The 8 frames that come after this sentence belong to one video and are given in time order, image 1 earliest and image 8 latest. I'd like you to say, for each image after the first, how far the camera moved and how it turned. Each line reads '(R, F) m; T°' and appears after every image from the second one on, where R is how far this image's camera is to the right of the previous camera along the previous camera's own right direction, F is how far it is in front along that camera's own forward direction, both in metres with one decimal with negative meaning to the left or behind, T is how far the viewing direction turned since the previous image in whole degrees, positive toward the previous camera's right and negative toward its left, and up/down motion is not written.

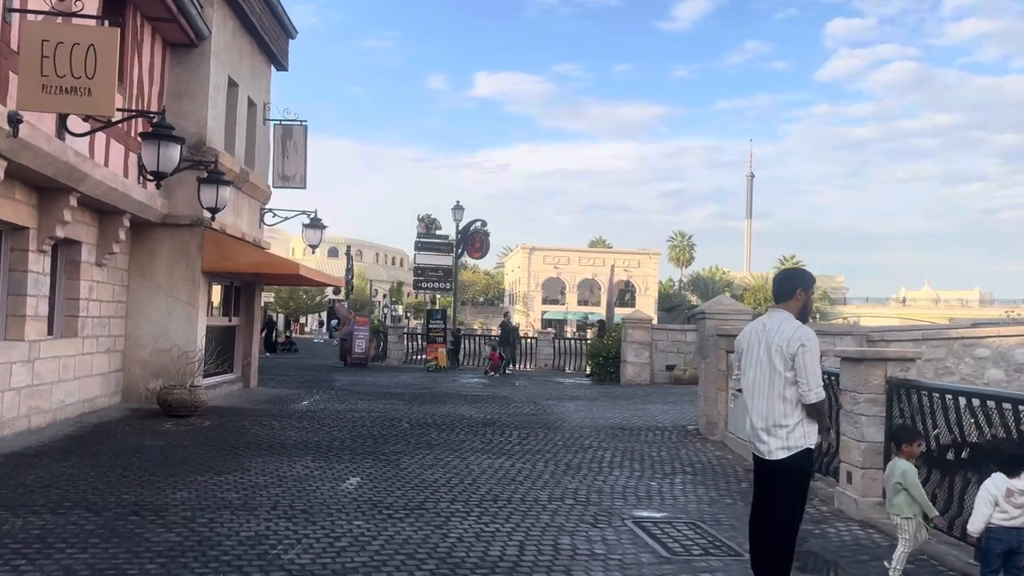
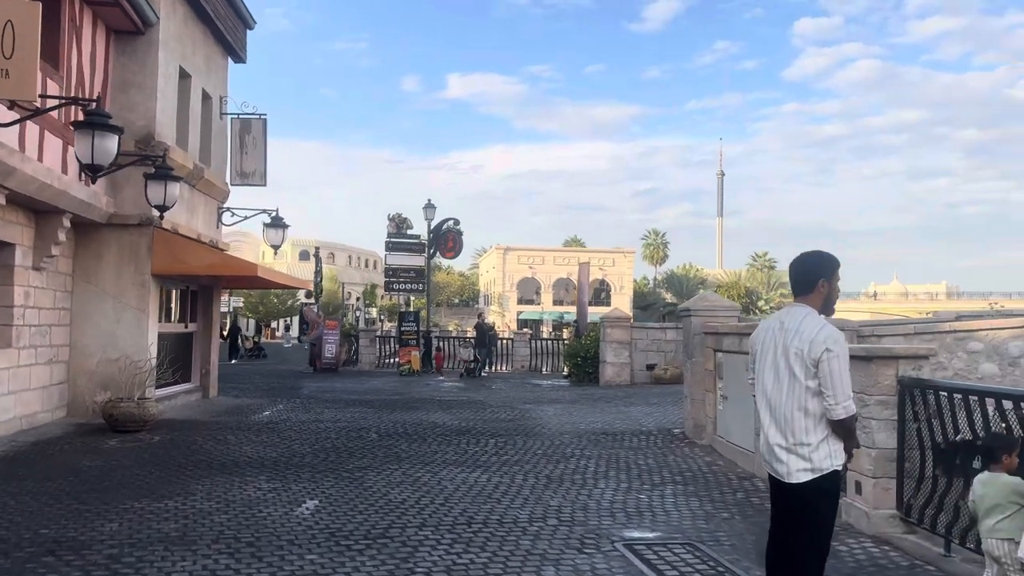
(0.0, +0.7) m; +2°
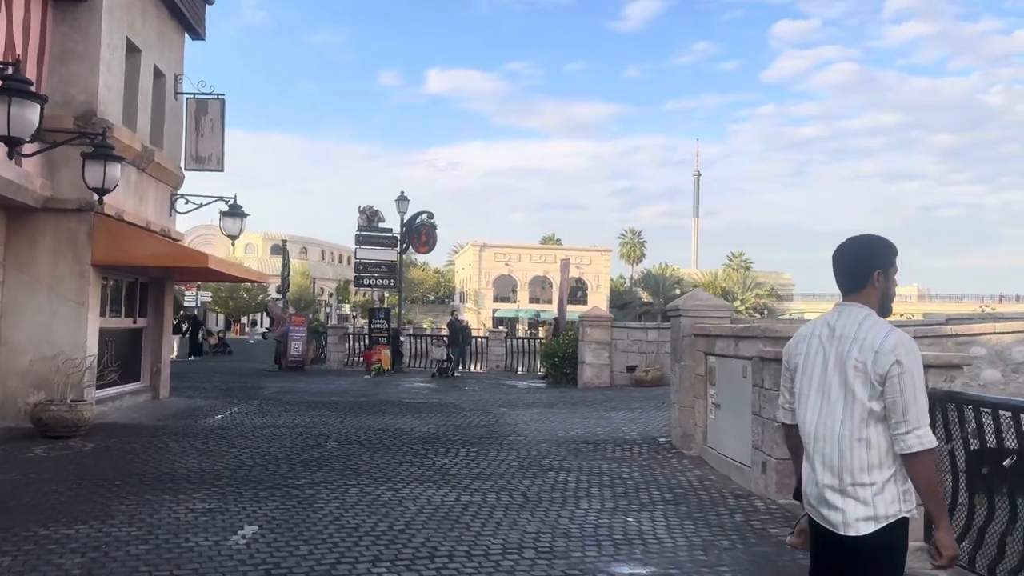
(0.0, +0.9) m; +2°
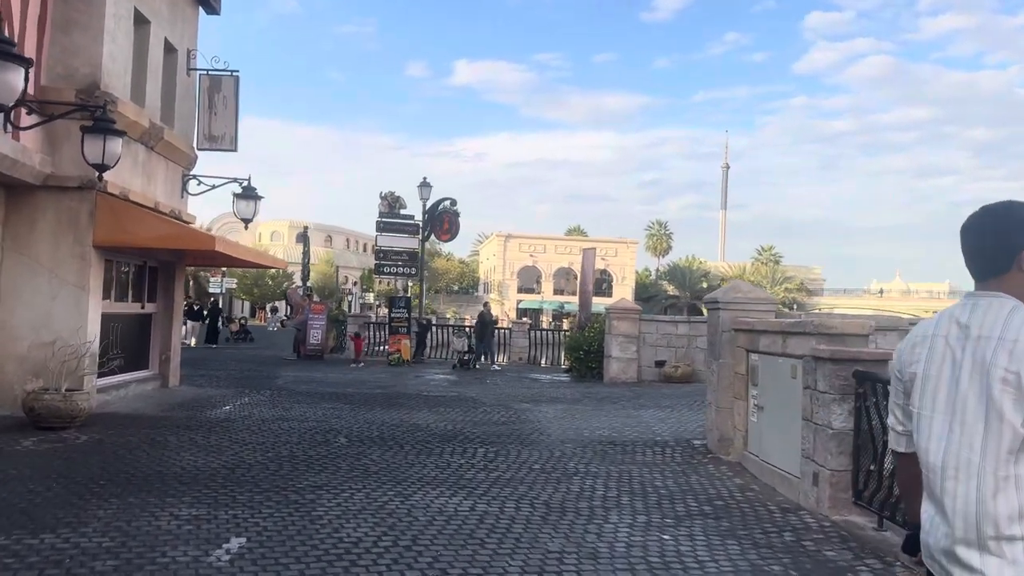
(0.0, +0.7) m; -2°
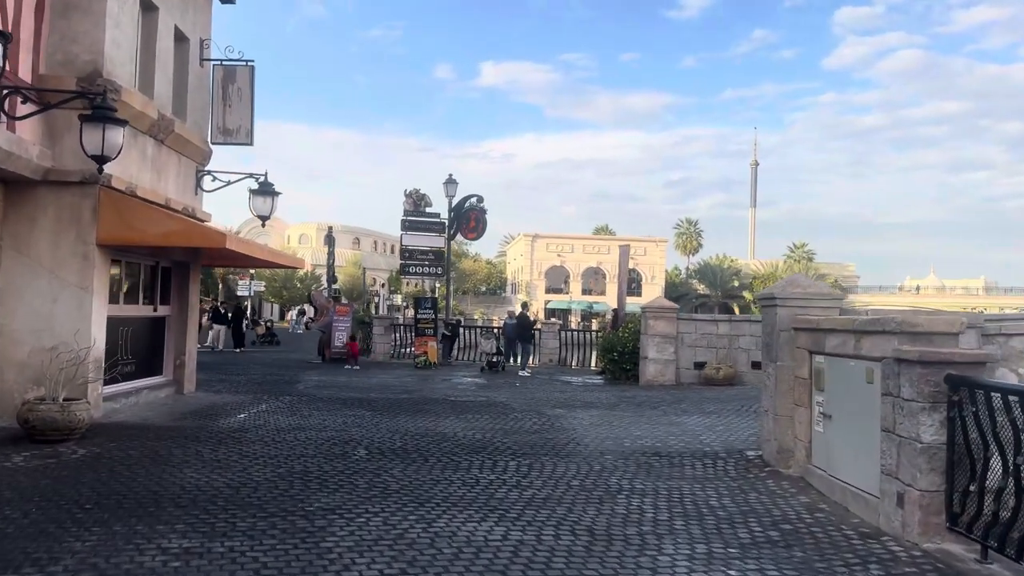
(-0.1, +0.8) m; -2°
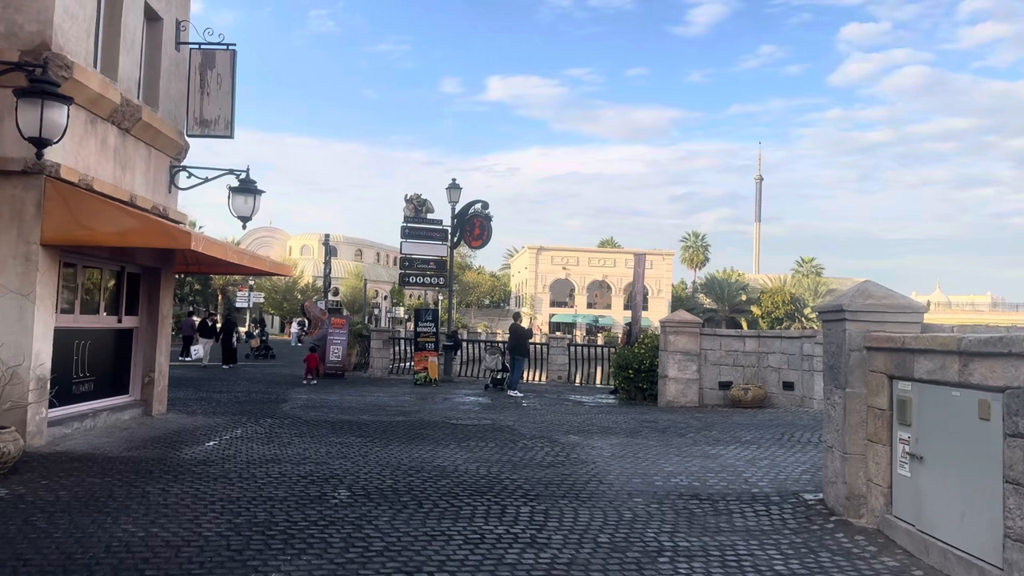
(-0.1, +1.3) m; 0°
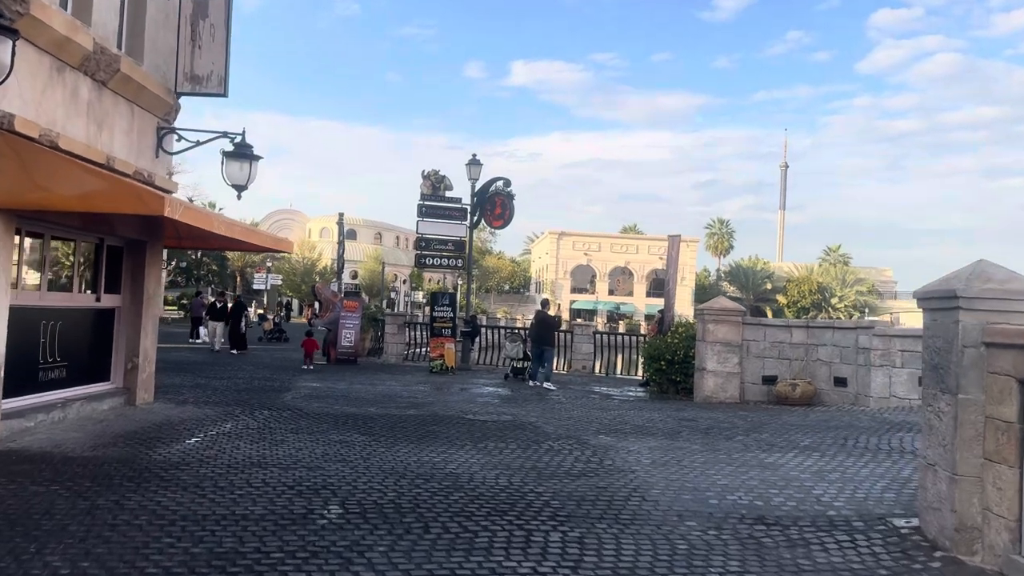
(-0.1, +1.2) m; -1°
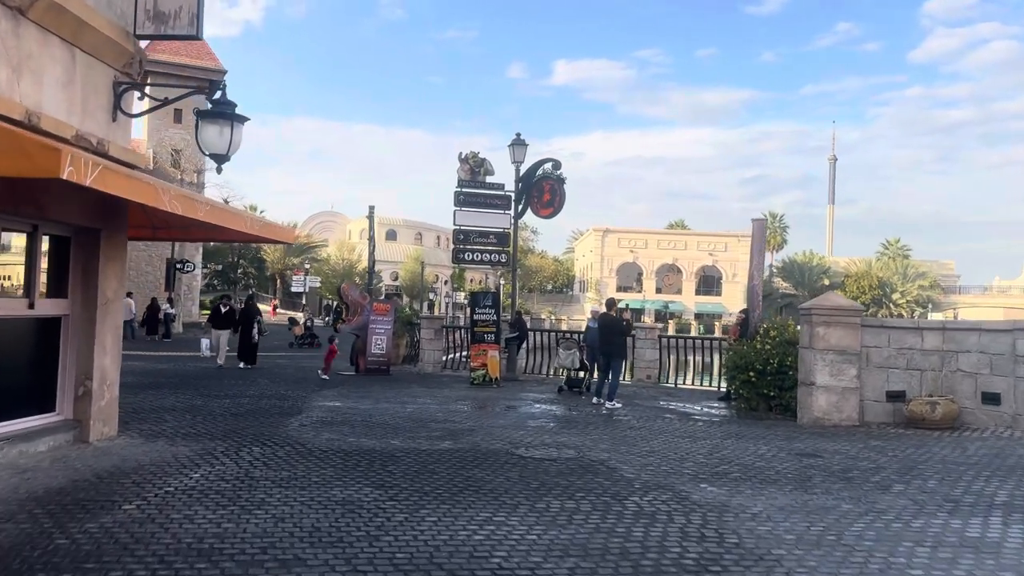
(-0.2, +2.5) m; -3°
